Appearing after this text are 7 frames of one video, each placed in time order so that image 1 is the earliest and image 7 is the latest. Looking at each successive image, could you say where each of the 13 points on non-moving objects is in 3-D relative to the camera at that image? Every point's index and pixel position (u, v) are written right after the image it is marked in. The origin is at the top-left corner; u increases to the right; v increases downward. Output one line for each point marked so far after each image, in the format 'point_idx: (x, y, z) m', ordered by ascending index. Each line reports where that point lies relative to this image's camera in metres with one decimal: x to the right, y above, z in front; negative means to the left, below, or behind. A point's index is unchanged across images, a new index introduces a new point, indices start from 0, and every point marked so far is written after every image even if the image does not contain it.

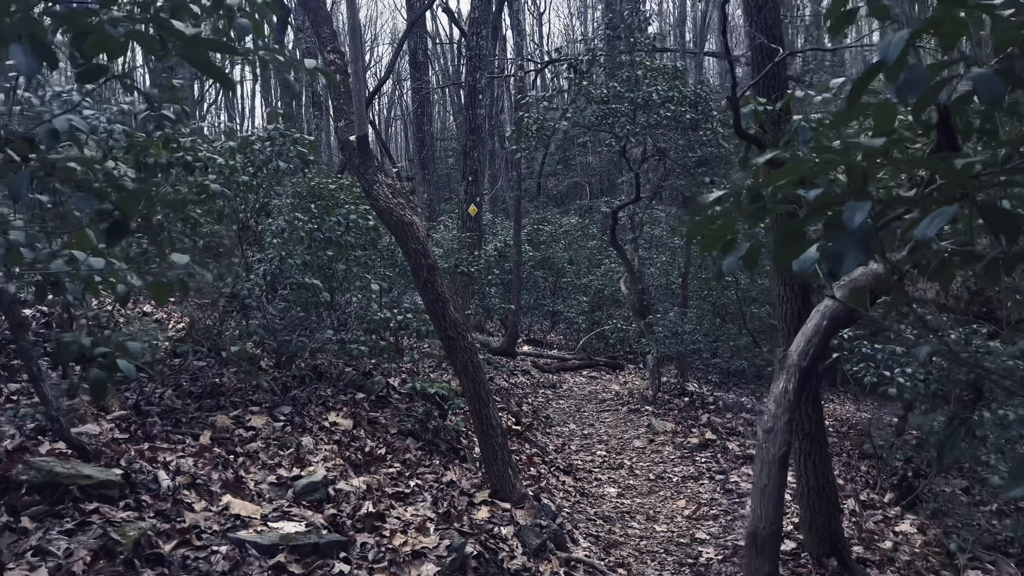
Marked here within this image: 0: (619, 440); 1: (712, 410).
0: (+1.1, -1.6, +8.2) m
1: (+2.6, -1.6, +10.1) m
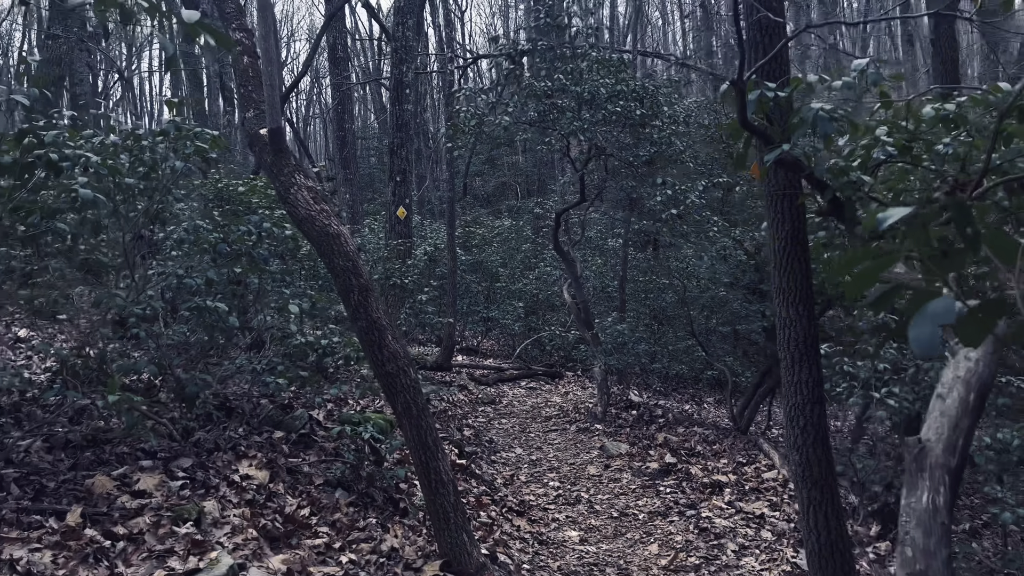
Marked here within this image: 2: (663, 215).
0: (+0.6, -1.7, +7.4) m
1: (+1.8, -1.6, +9.5) m
2: (+1.9, +0.9, +9.7) m
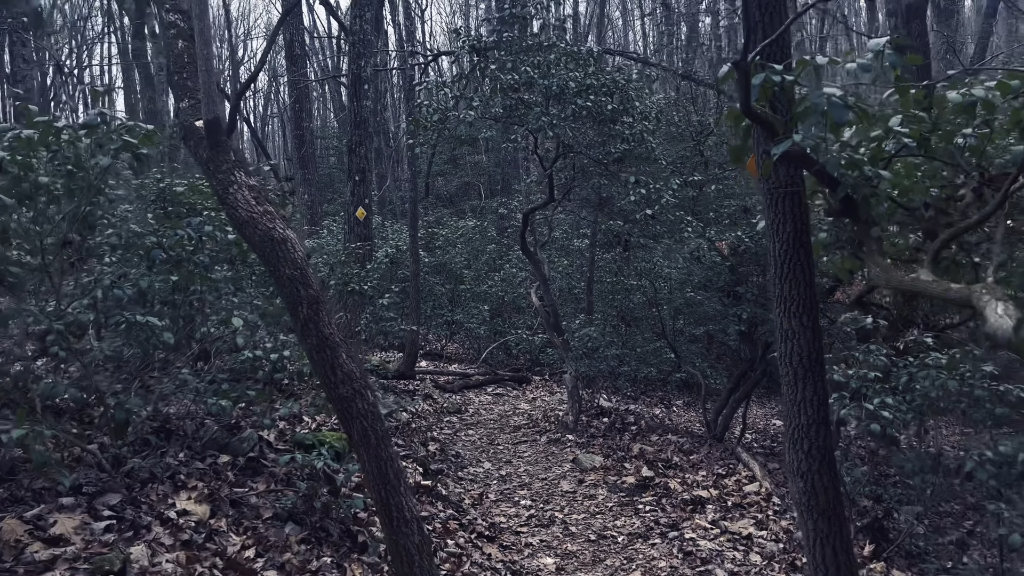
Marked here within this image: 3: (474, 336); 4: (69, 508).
0: (+0.3, -1.7, +7.0) m
1: (+1.4, -1.7, +9.2) m
2: (+1.4, +0.9, +9.4) m
3: (-0.8, -1.0, +16.0) m
4: (-2.2, -1.1, +3.9) m
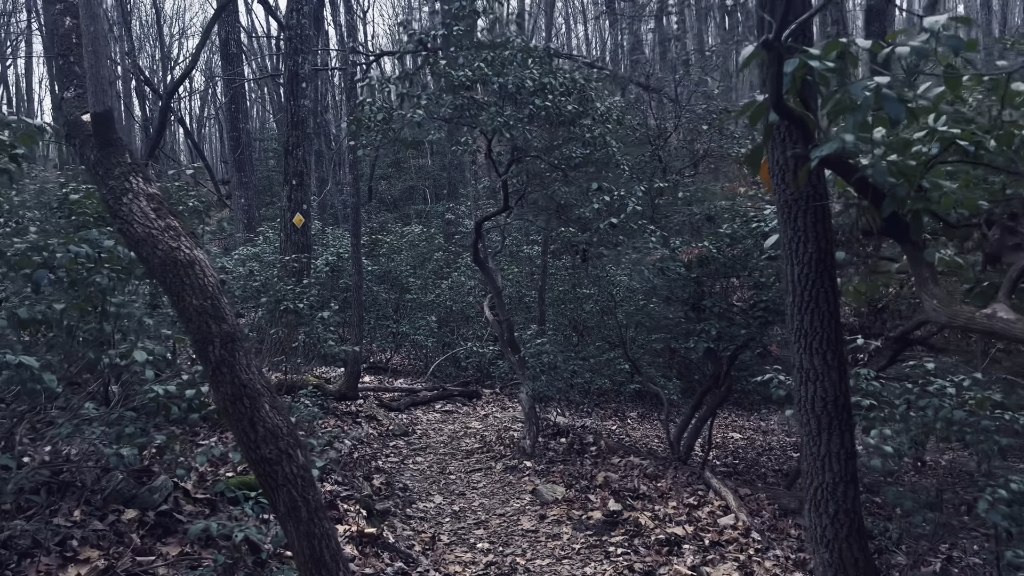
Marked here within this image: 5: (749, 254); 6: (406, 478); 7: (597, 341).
0: (-0.1, -1.9, +6.4) m
1: (+0.9, -1.8, +8.6) m
2: (+0.9, +0.7, +8.8) m
3: (-1.8, -1.2, +15.2) m
4: (-2.3, -1.2, +3.1) m
5: (+2.3, +0.3, +7.8) m
6: (-1.0, -1.8, +7.3) m
7: (+1.4, -0.9, +12.7) m
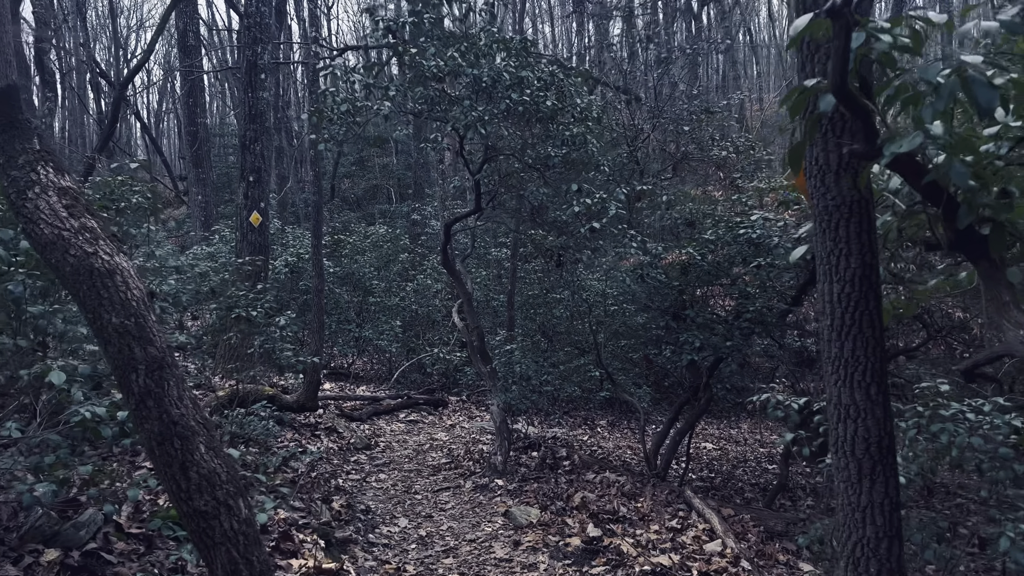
0: (-0.3, -1.9, +5.9) m
1: (+0.6, -1.9, +8.2) m
2: (+0.6, +0.7, +8.4) m
3: (-2.4, -1.2, +14.7) m
4: (-2.4, -1.2, +2.5) m
5: (+2.1, +0.2, +7.5) m
6: (-1.2, -1.8, +6.8) m
7: (+0.9, -0.9, +12.3) m
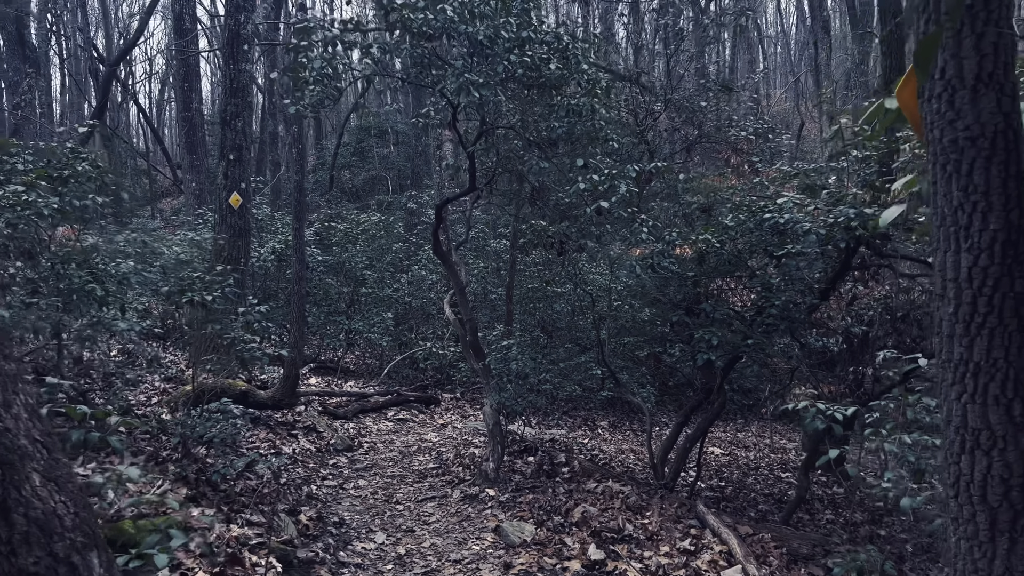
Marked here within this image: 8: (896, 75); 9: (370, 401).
0: (-0.4, -1.8, +5.2) m
1: (+0.5, -1.8, +7.4) m
2: (+0.6, +0.7, +7.6) m
3: (-2.4, -1.0, +13.9) m
4: (-2.4, -1.1, +1.8) m
5: (+2.1, +0.3, +6.7) m
6: (-1.3, -1.7, +6.1) m
7: (+0.8, -0.8, +11.6) m
8: (+4.7, +2.6, +9.6) m
9: (-2.0, -1.6, +11.0) m
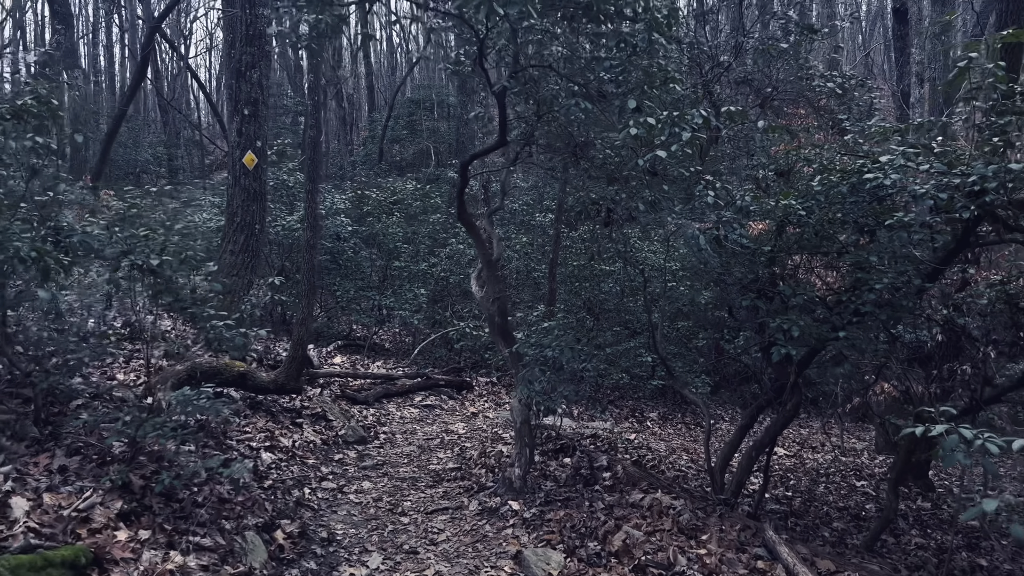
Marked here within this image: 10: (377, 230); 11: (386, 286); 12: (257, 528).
0: (-0.3, -1.7, +4.1) m
1: (+0.8, -1.6, +6.3) m
2: (+0.9, +0.9, +6.5) m
3: (-1.7, -0.6, +13.0) m
4: (-2.5, -1.0, +0.8) m
5: (+2.3, +0.5, +5.4) m
6: (-1.1, -1.5, +5.1) m
7: (+1.4, -0.5, +10.4) m
8: (+5.1, +2.7, +8.1) m
9: (-1.5, -1.2, +10.1) m
10: (-2.3, +1.0, +13.6) m
11: (-2.1, +0.1, +13.4) m
12: (-1.4, -1.3, +4.4) m
